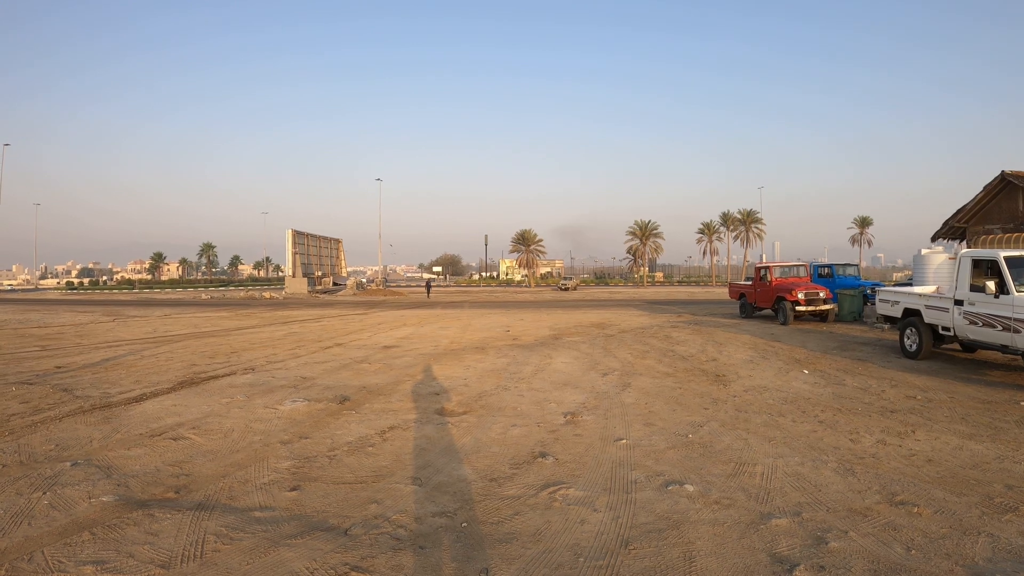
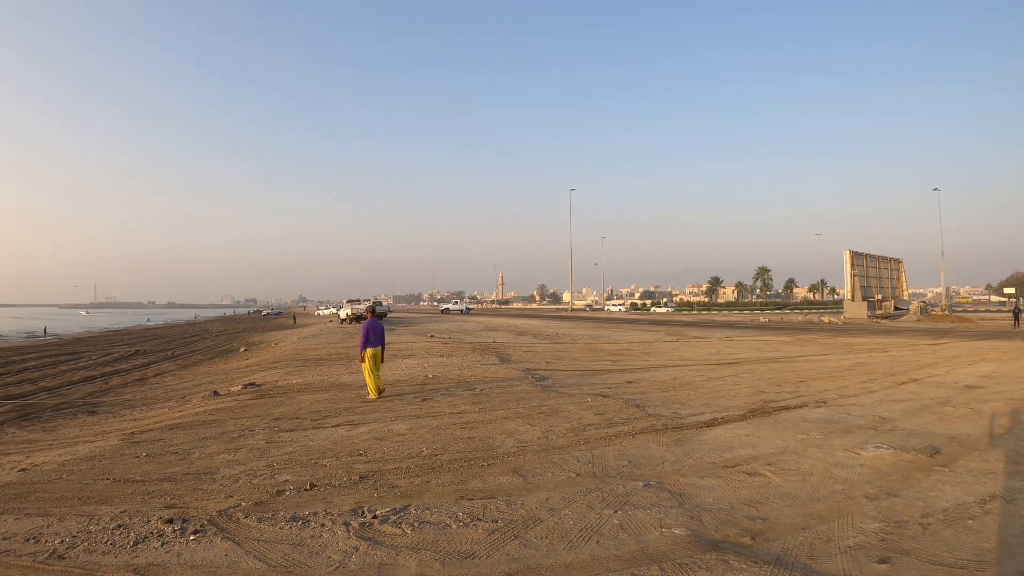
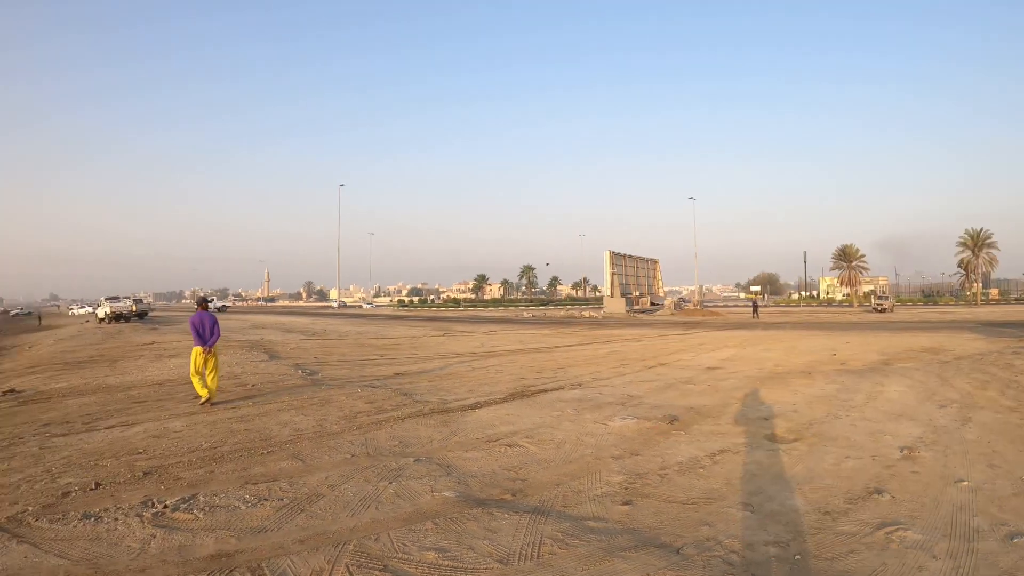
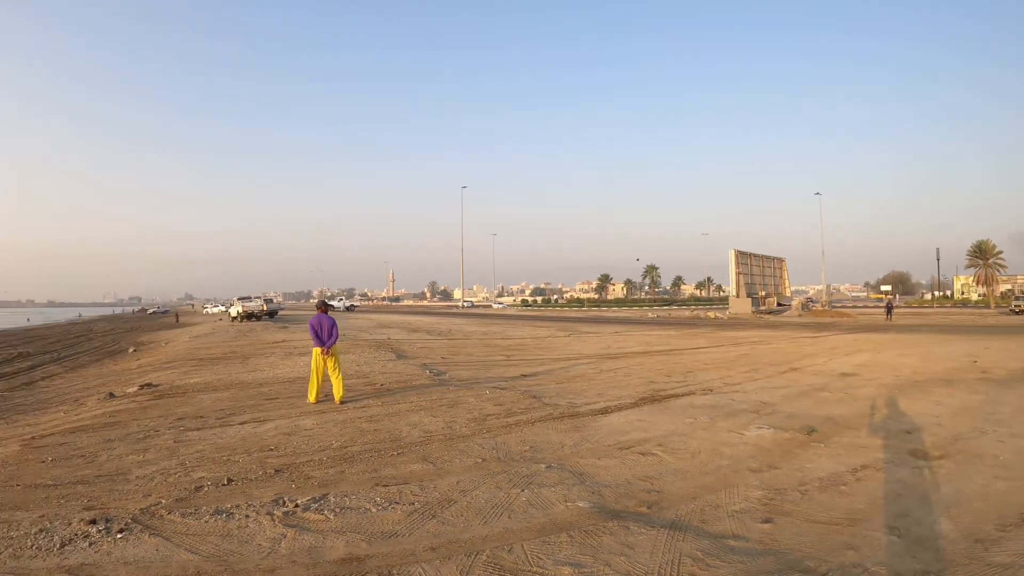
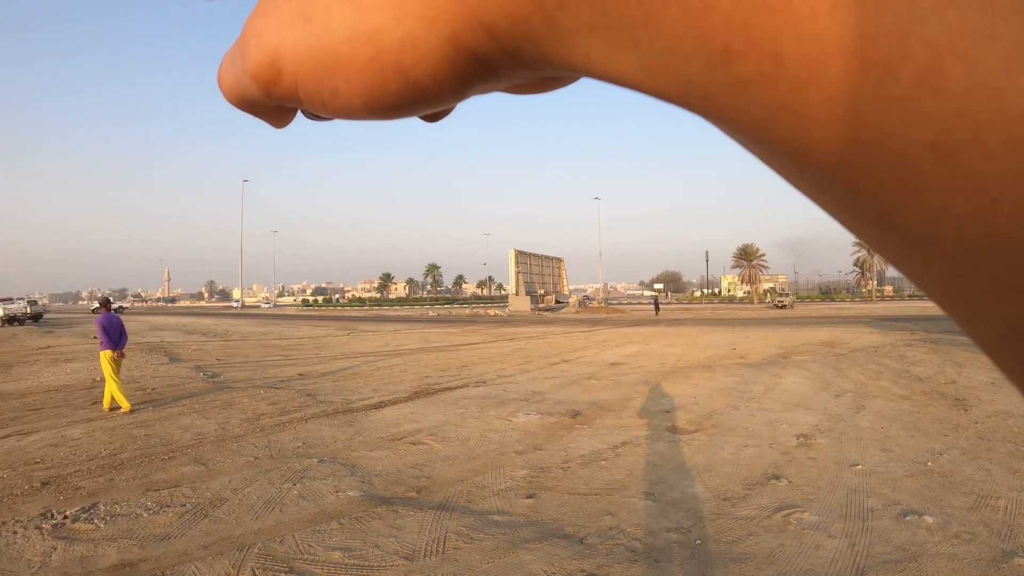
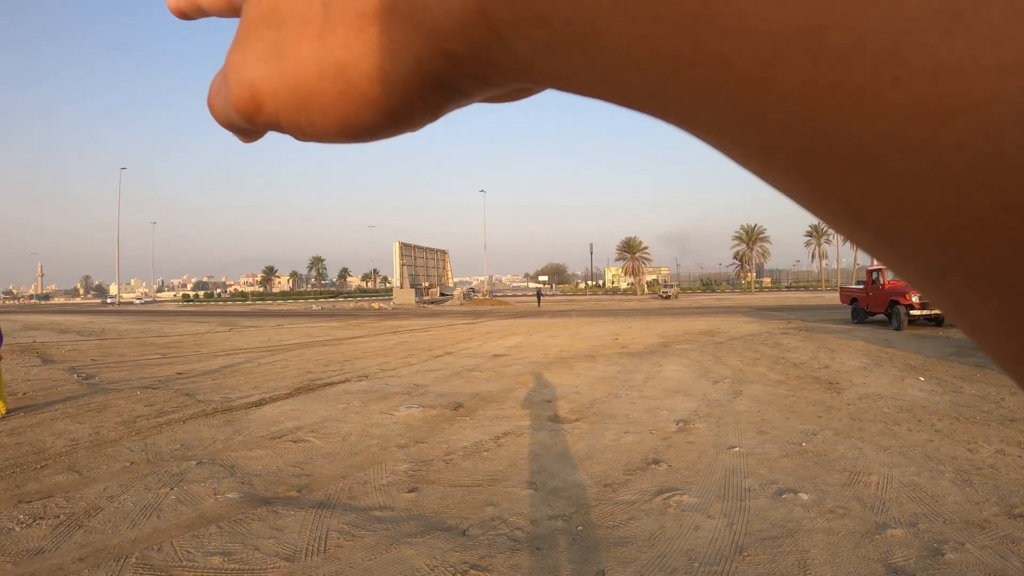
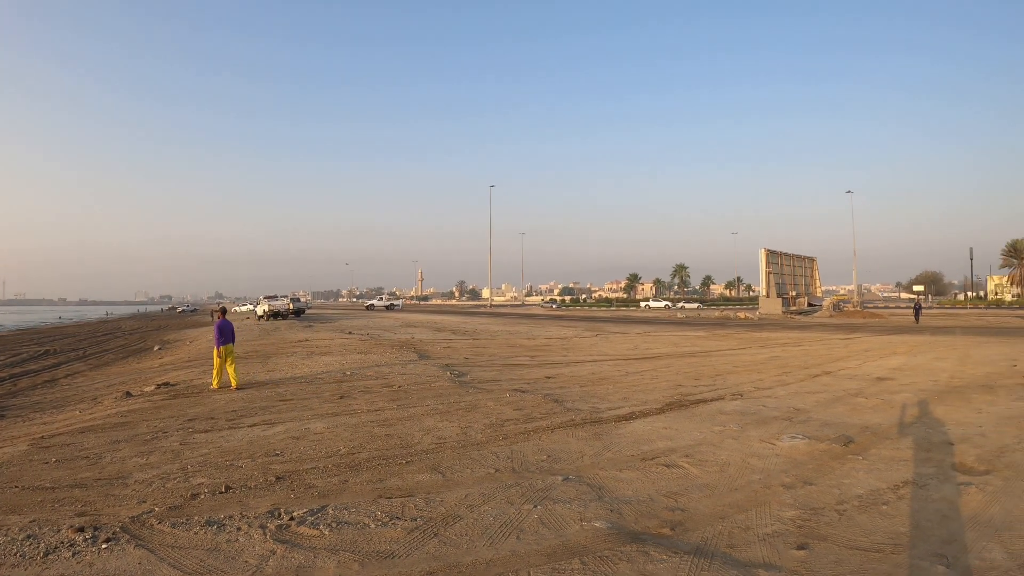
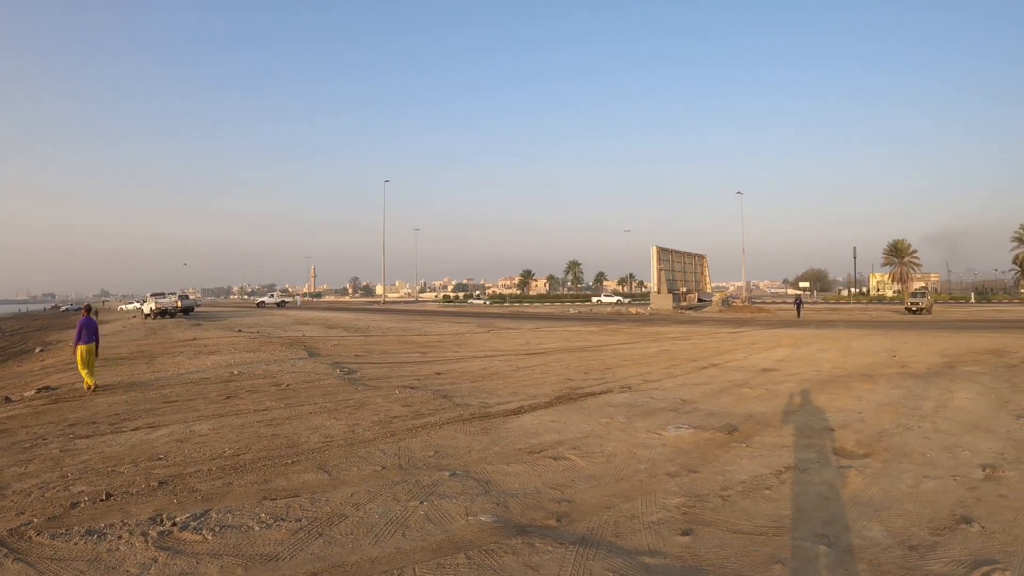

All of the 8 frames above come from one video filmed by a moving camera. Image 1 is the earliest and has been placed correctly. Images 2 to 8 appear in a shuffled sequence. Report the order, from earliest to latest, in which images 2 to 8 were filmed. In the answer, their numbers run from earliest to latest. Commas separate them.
6, 5, 3, 4, 2, 7, 8
